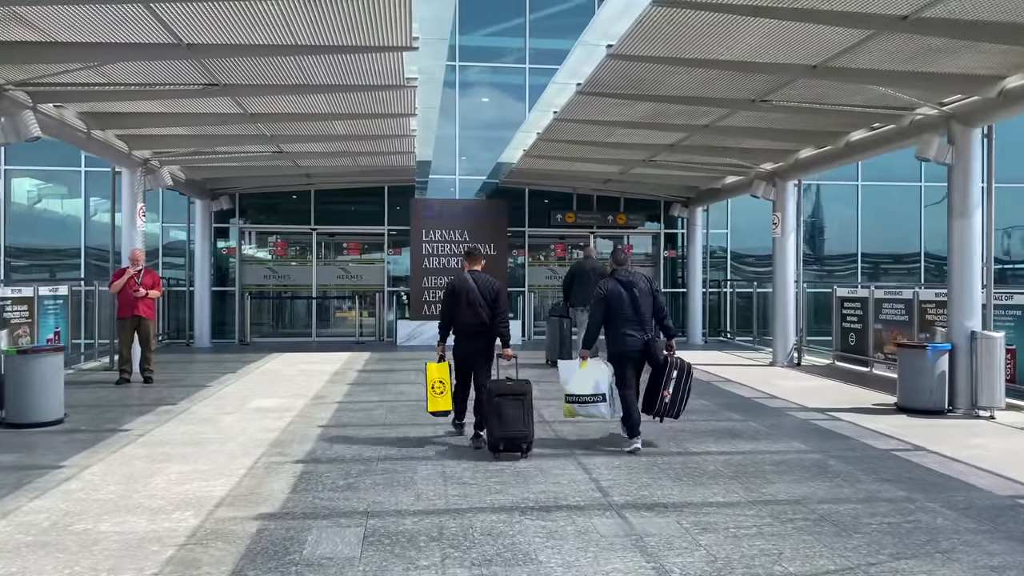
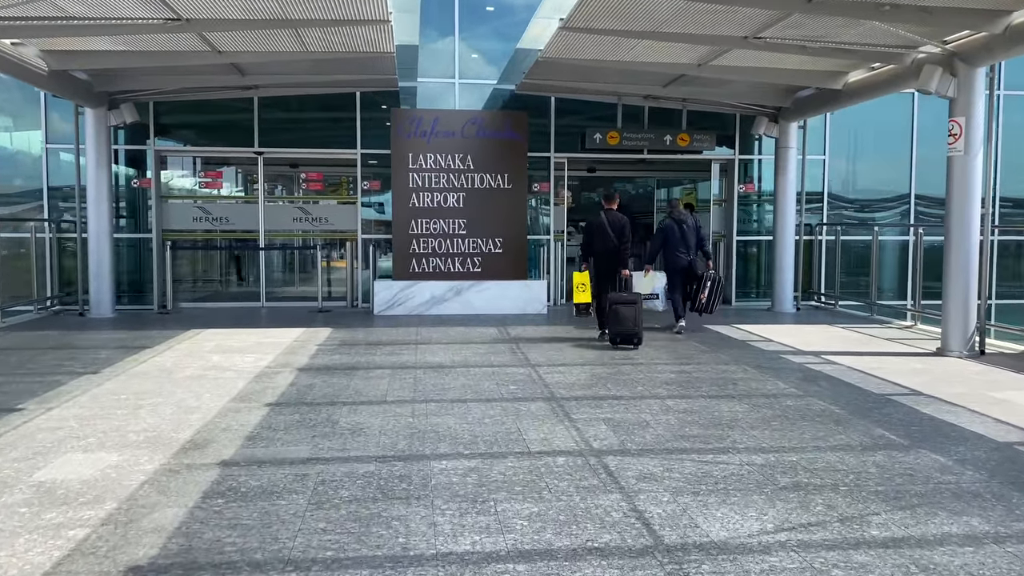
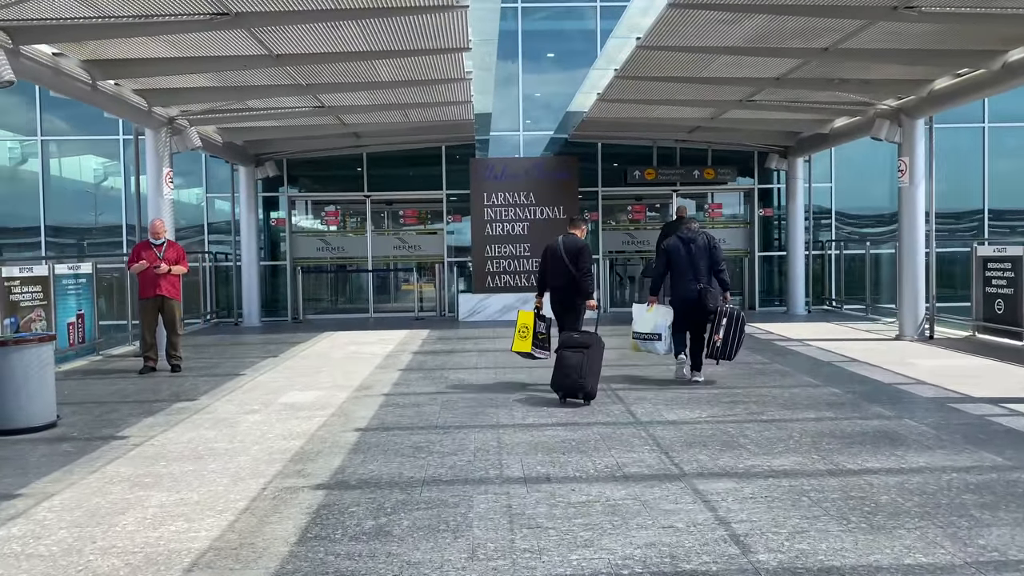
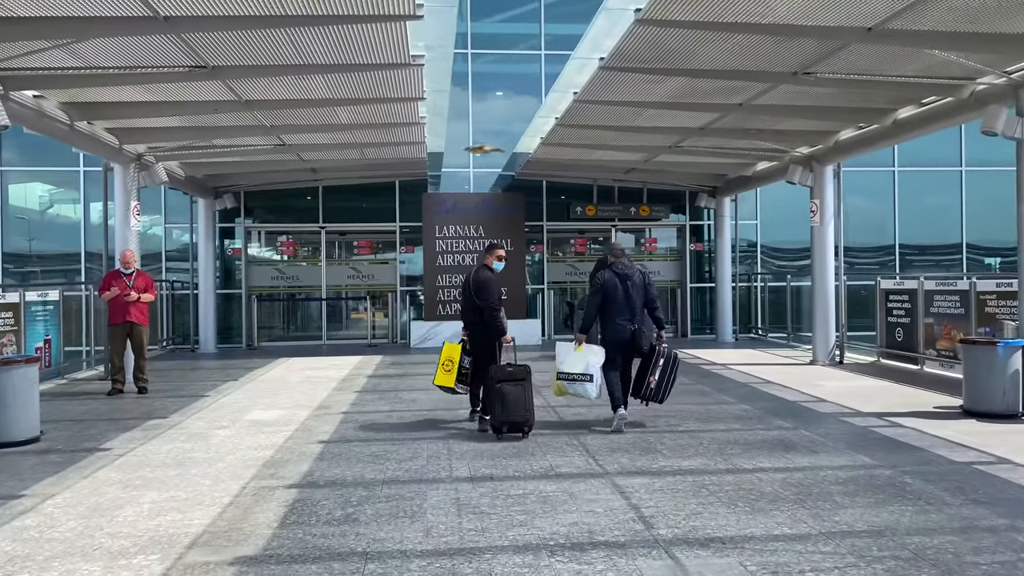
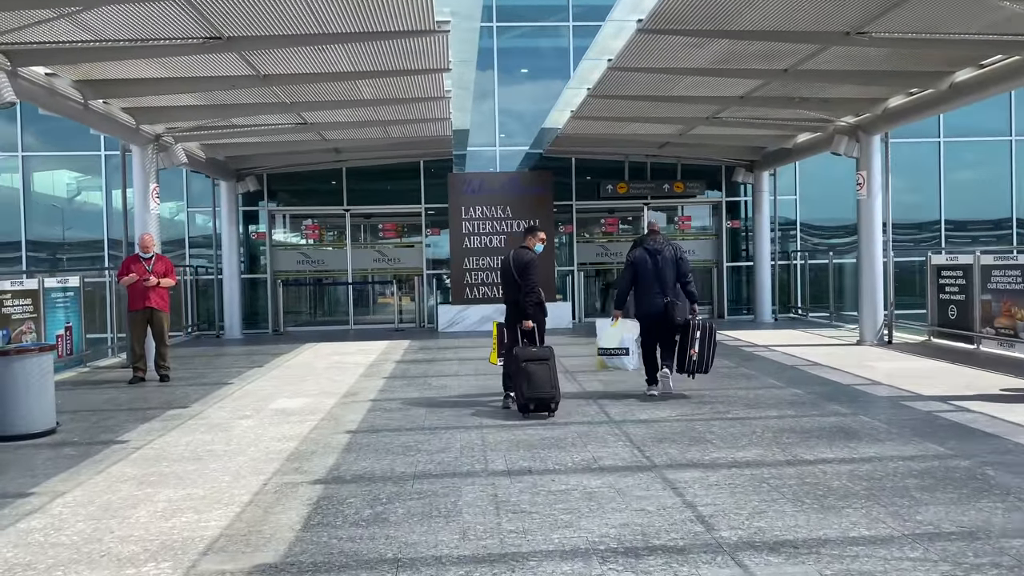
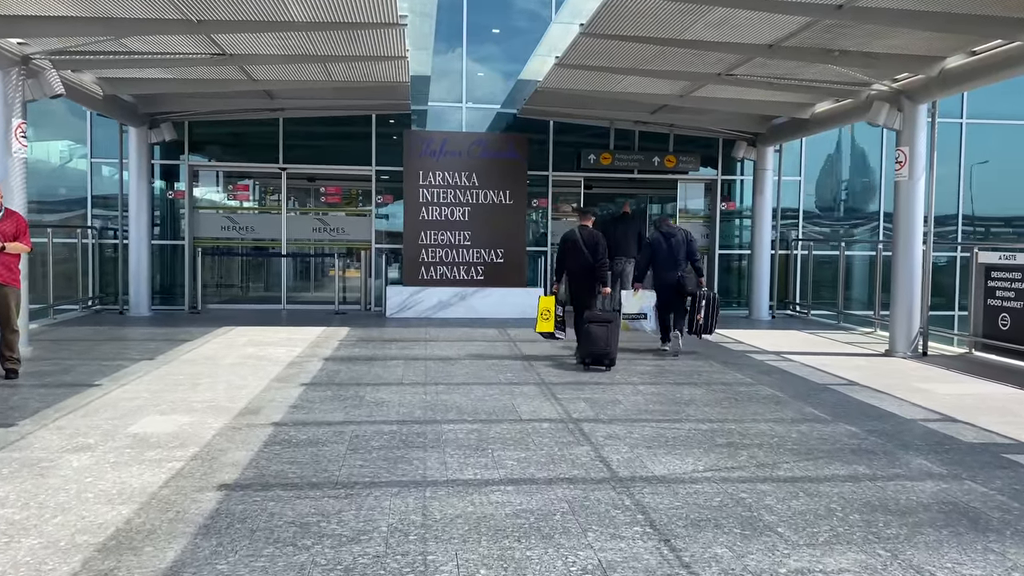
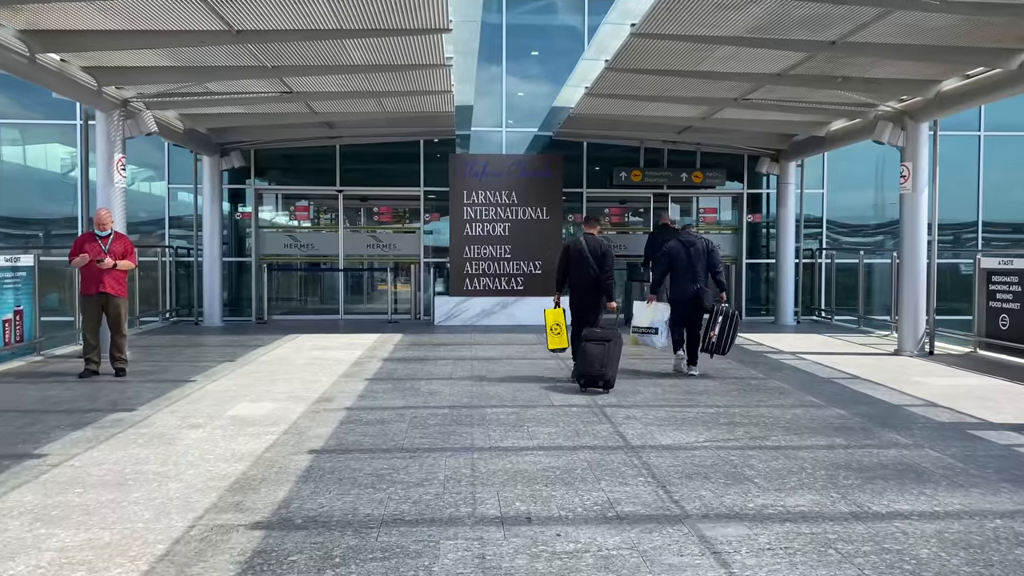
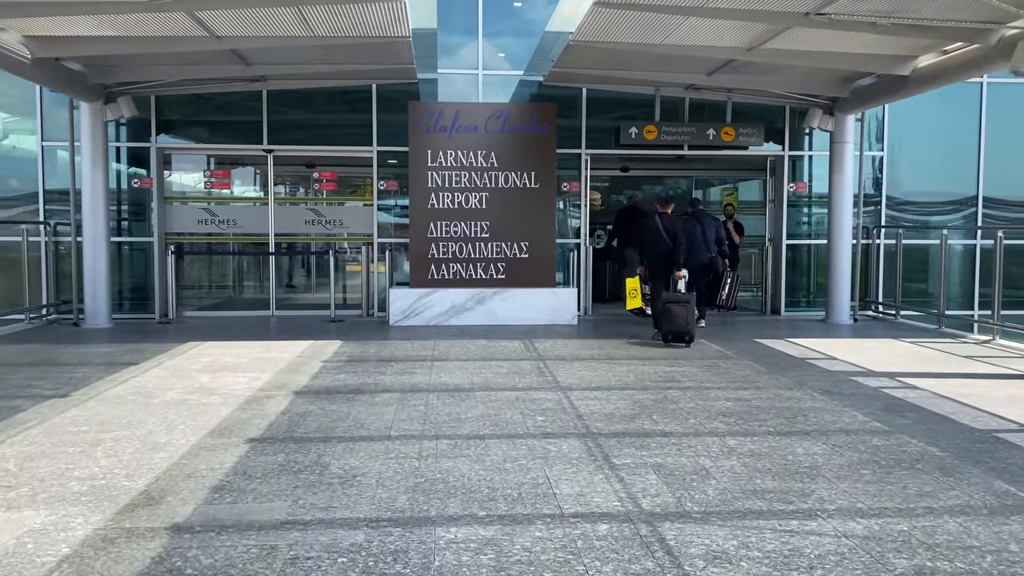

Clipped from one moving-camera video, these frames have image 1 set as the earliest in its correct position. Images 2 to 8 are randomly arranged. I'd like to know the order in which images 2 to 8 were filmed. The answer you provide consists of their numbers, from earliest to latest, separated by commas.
4, 5, 3, 7, 6, 2, 8
